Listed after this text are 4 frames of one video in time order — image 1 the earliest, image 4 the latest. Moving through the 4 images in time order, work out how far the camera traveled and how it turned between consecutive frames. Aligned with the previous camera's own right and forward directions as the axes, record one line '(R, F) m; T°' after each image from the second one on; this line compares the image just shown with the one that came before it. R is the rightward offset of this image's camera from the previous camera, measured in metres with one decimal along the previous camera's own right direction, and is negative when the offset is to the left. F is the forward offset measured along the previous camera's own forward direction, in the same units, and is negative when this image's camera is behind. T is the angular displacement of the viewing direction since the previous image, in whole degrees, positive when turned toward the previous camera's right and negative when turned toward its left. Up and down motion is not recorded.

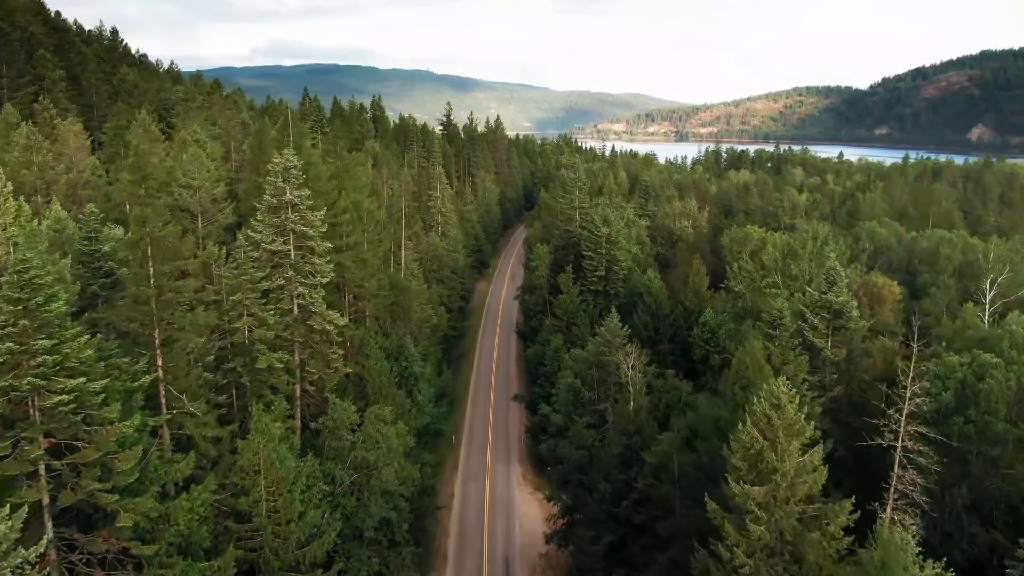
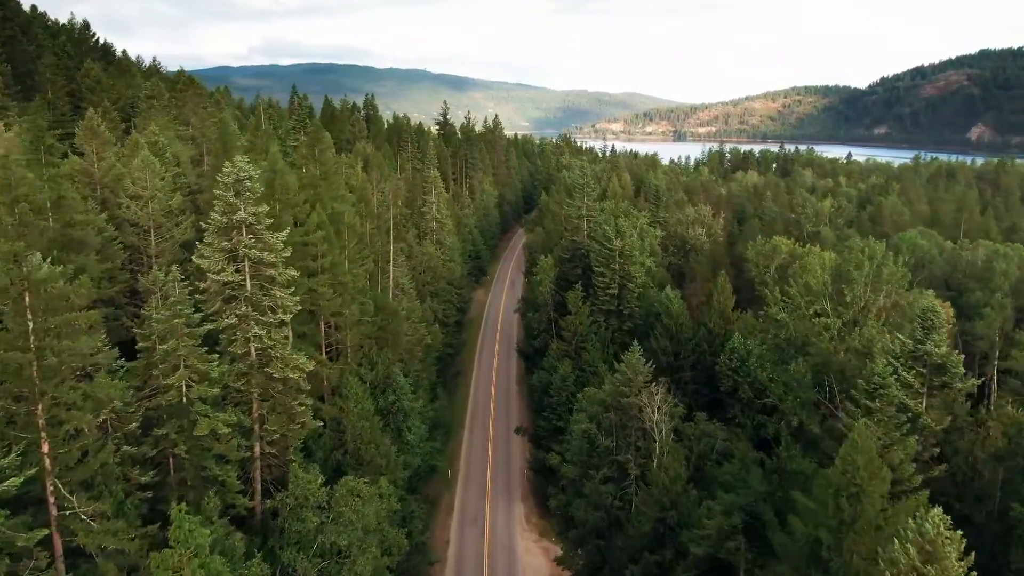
(-0.4, +6.5) m; 0°
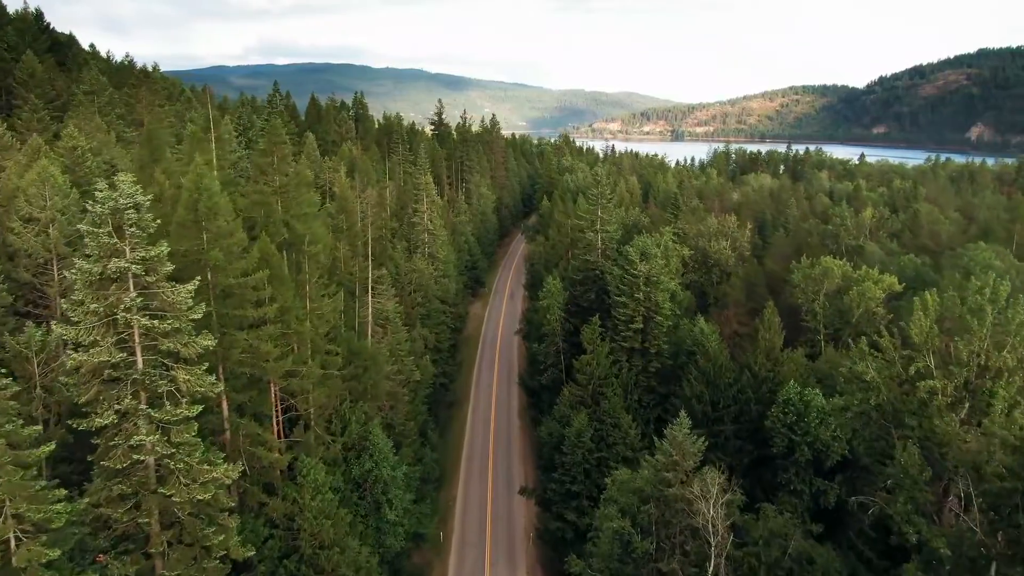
(-0.5, +9.1) m; 0°
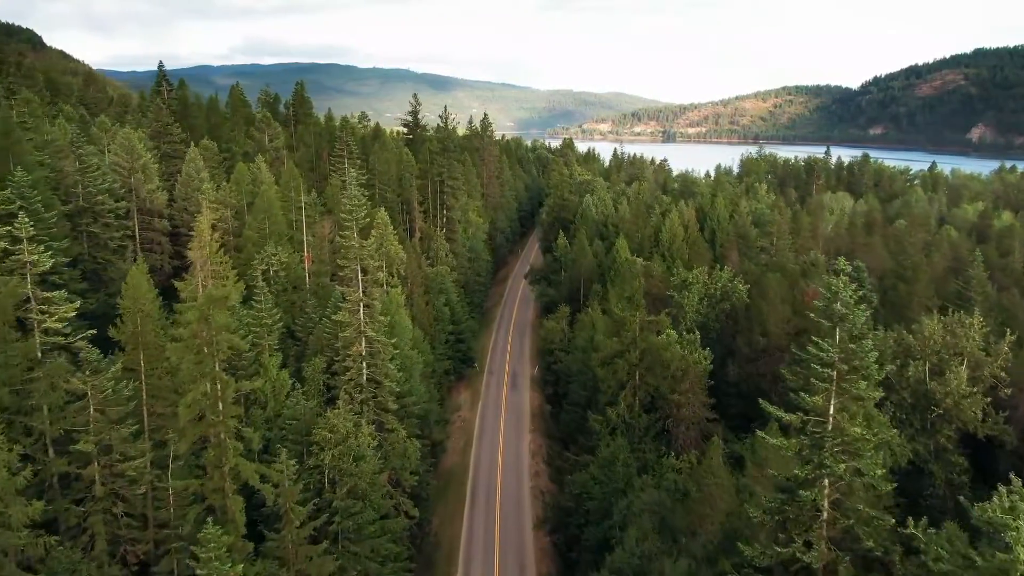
(-1.7, +37.7) m; +1°
